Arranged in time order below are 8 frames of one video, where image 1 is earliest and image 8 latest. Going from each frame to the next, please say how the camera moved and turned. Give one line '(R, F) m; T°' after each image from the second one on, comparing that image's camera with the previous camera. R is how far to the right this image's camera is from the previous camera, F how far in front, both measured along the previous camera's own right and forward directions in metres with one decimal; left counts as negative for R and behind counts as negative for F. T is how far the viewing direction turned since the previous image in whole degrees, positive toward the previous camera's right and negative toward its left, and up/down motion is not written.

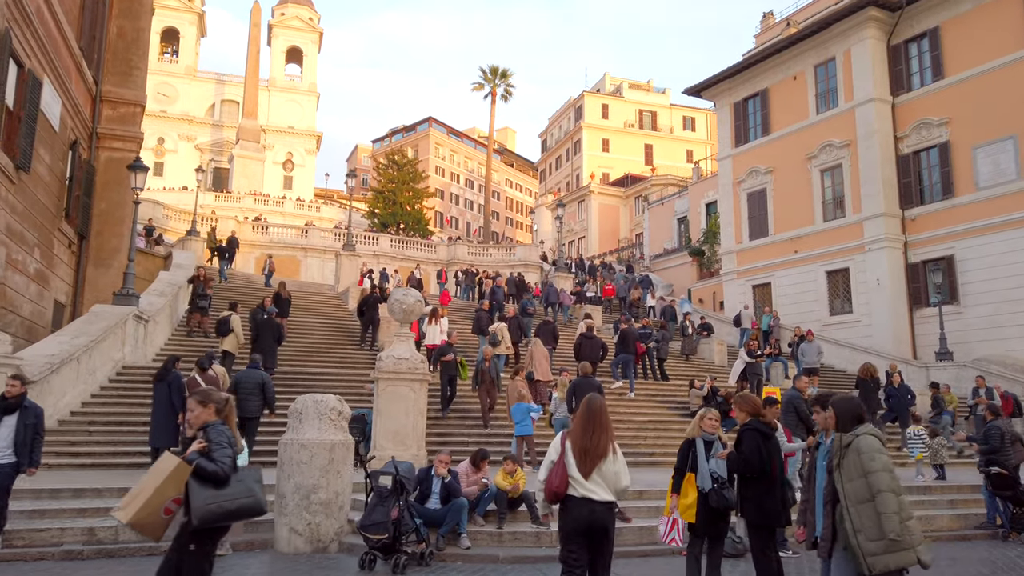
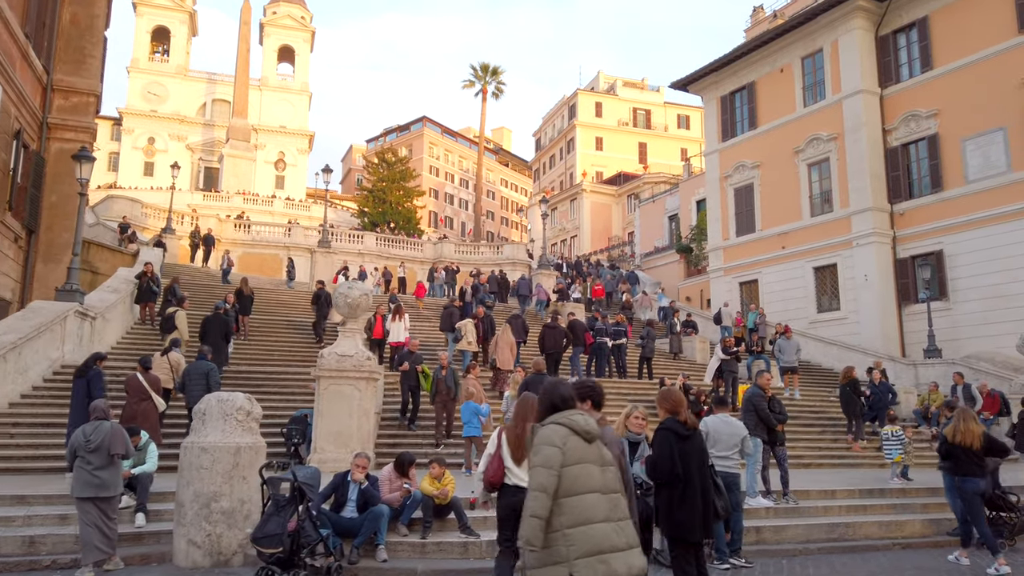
(+0.7, +0.6) m; 0°
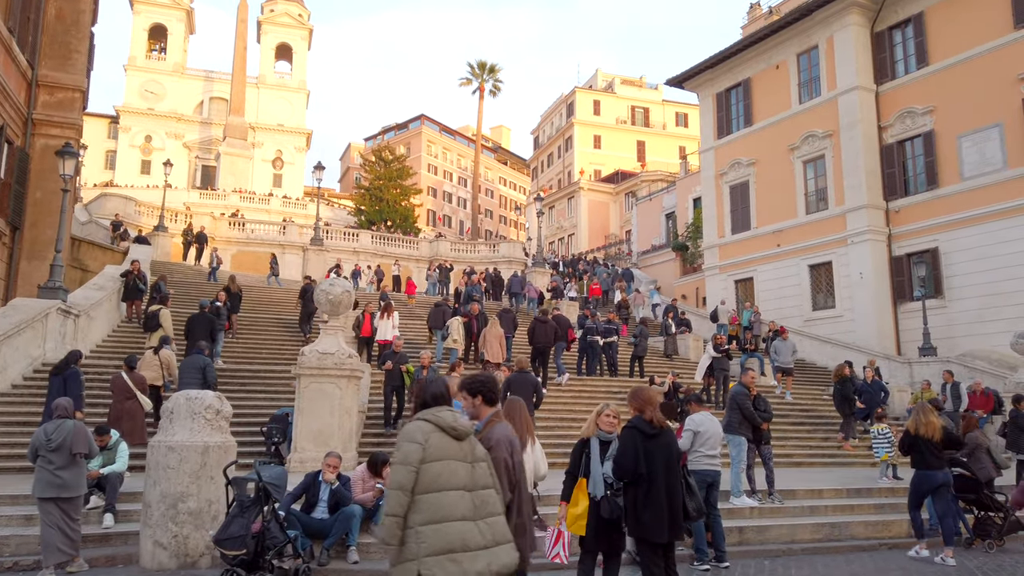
(+0.2, +0.1) m; 0°
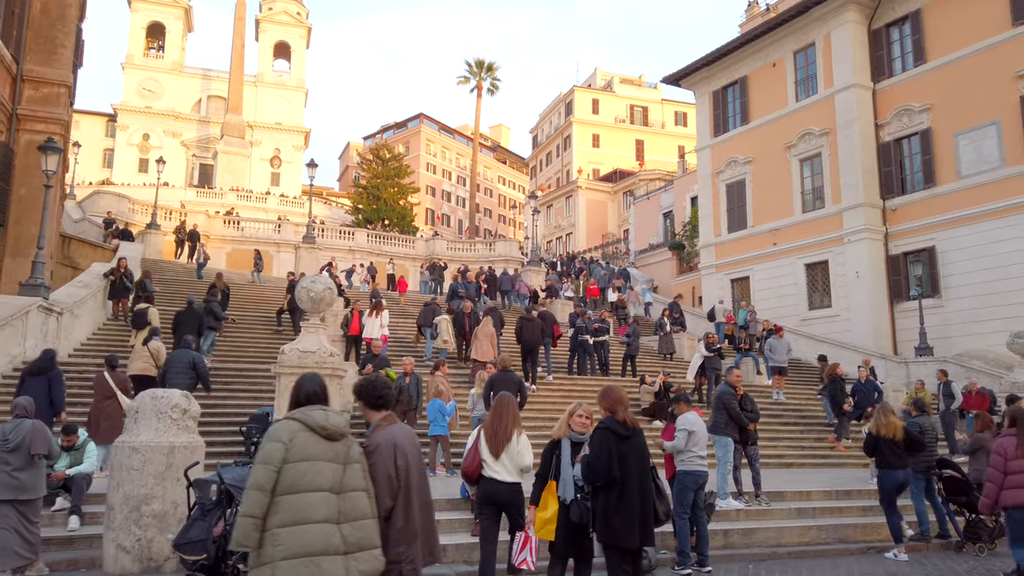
(+0.2, +0.2) m; 0°
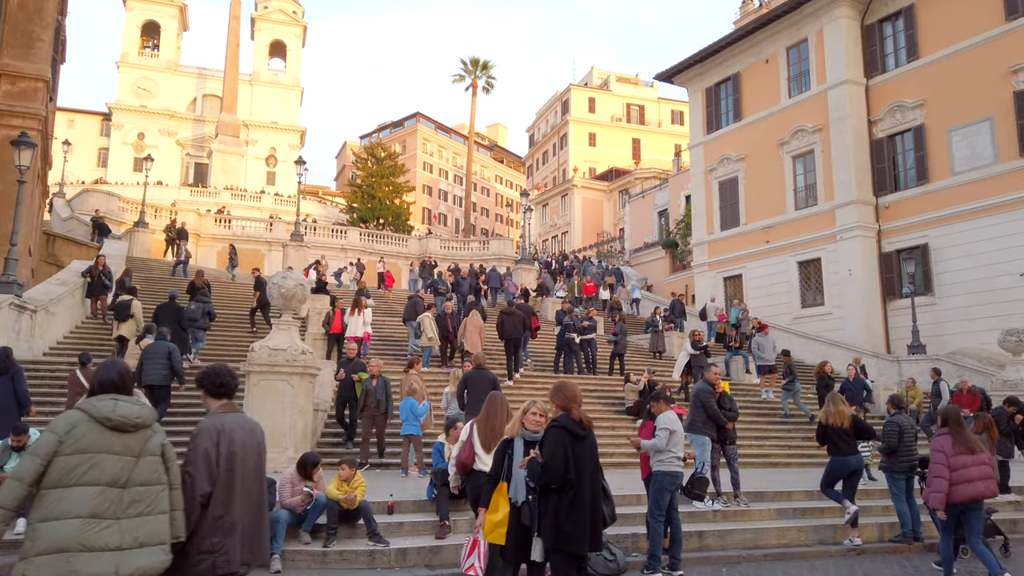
(+0.3, +0.2) m; 0°
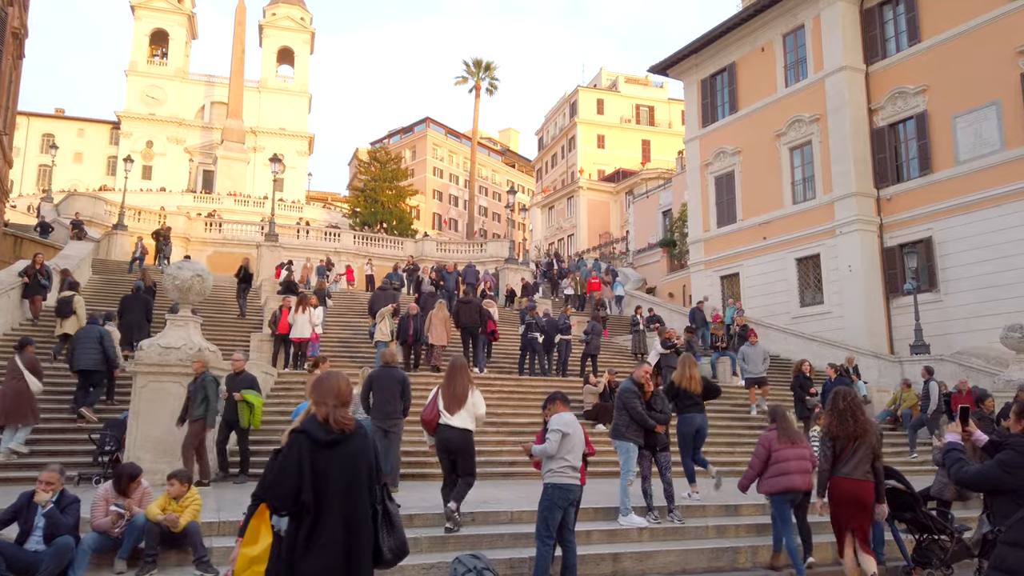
(+1.2, +1.1) m; -1°
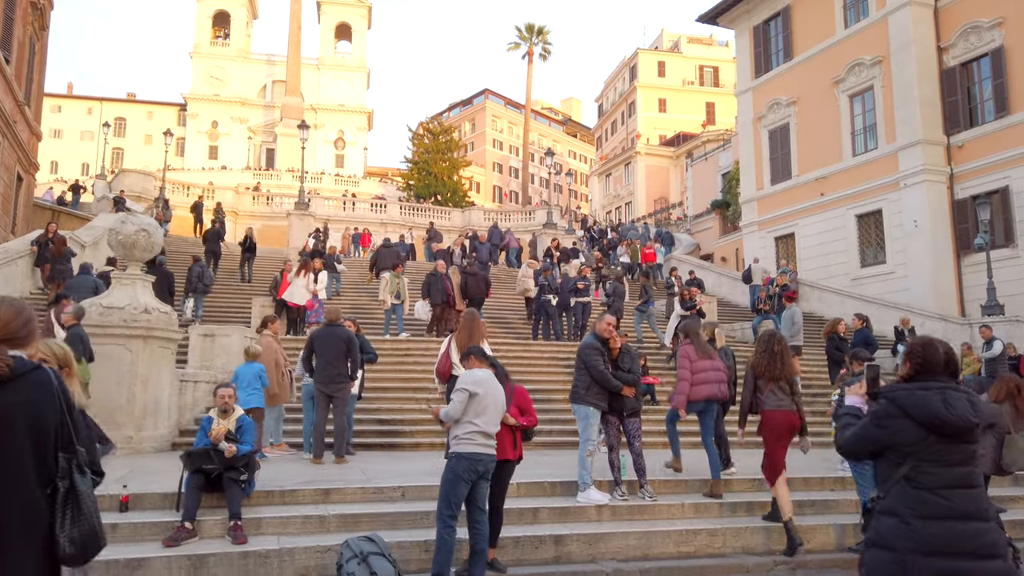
(+1.1, +1.1) m; -5°
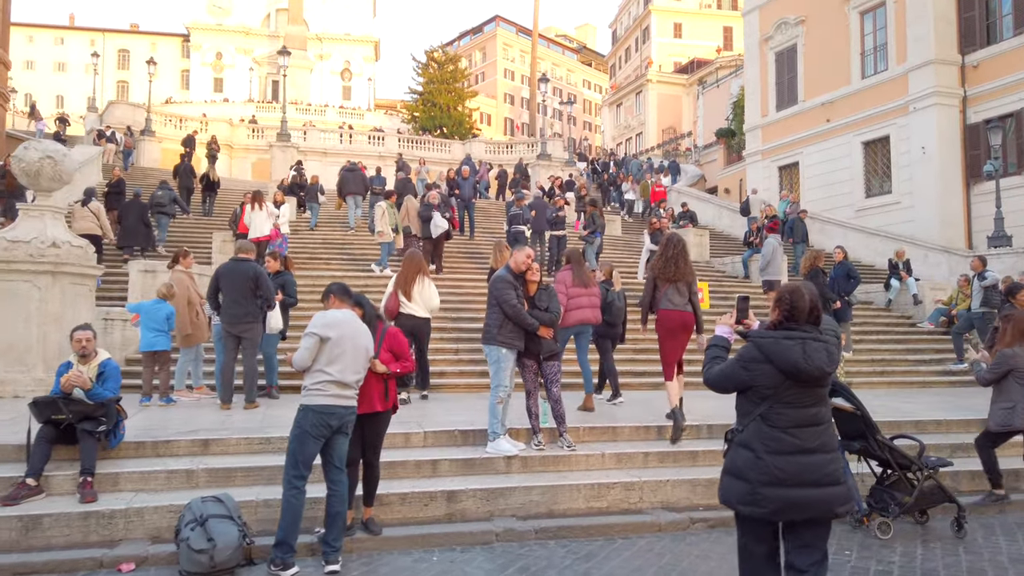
(+0.9, +0.7) m; -1°
